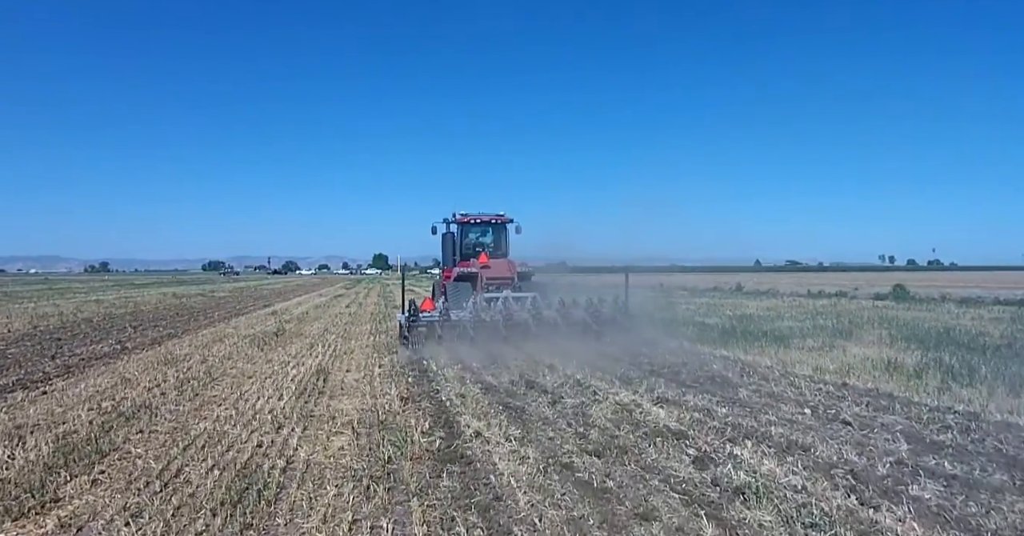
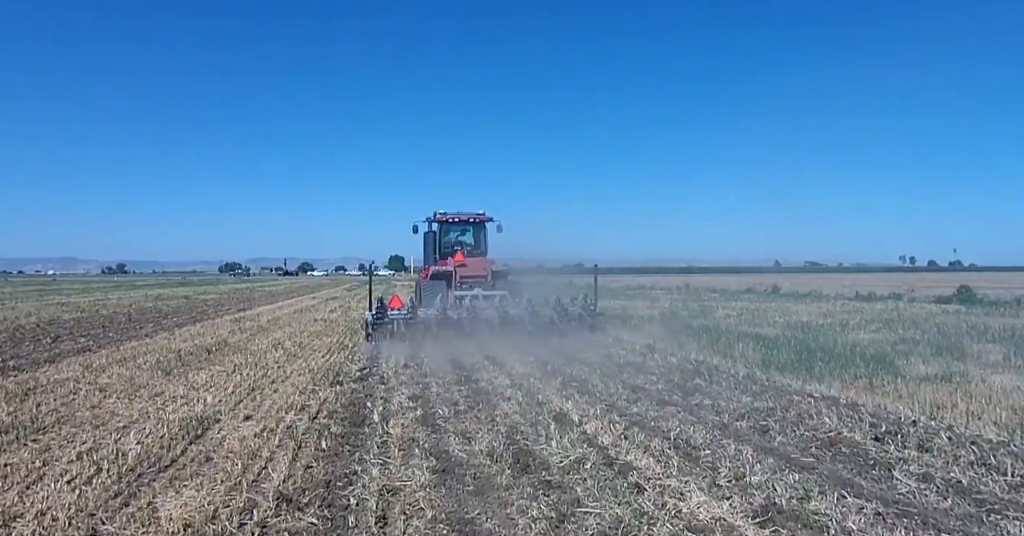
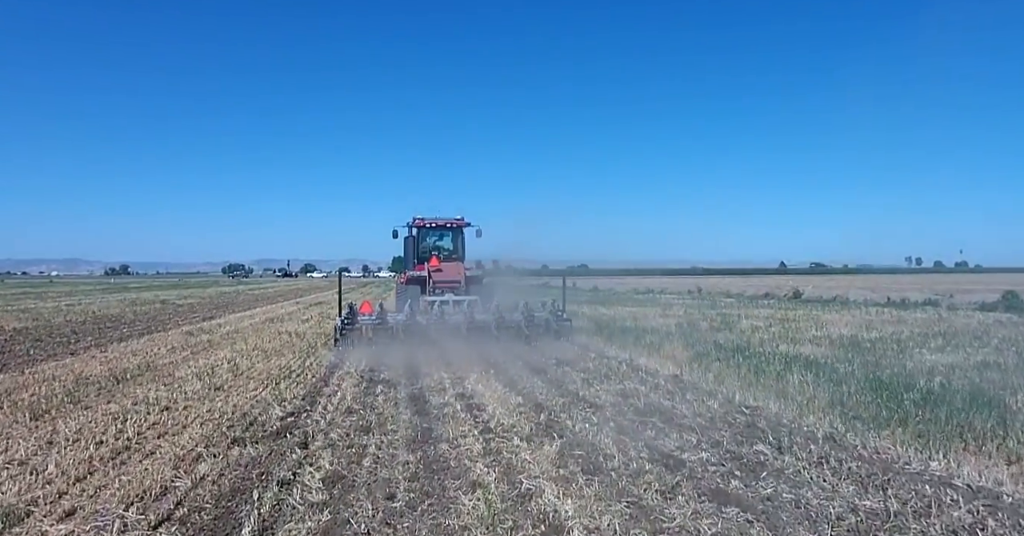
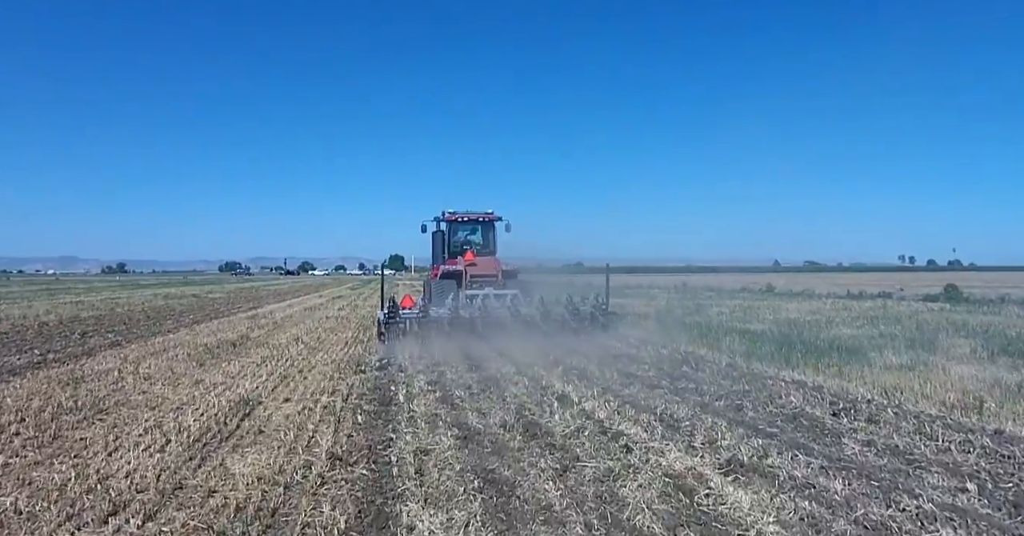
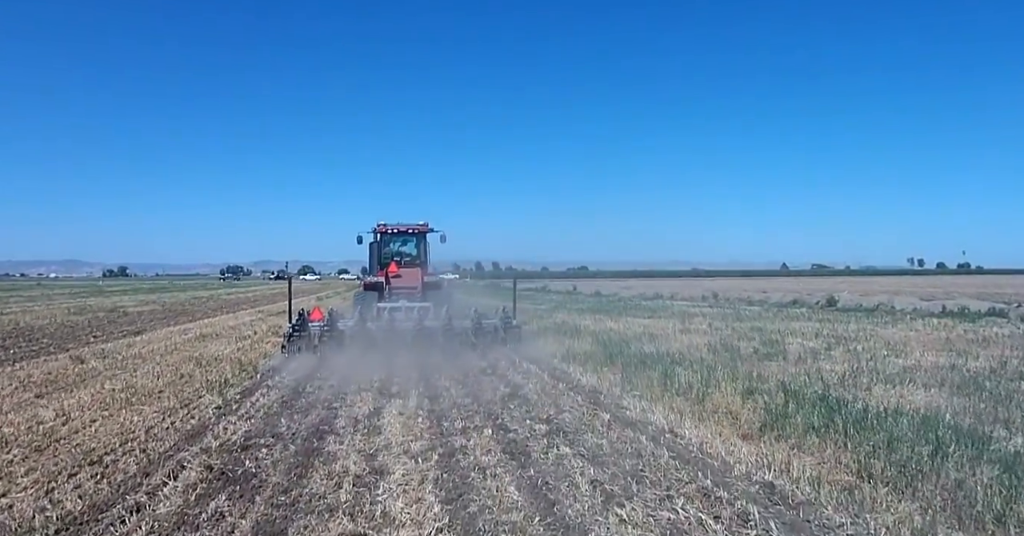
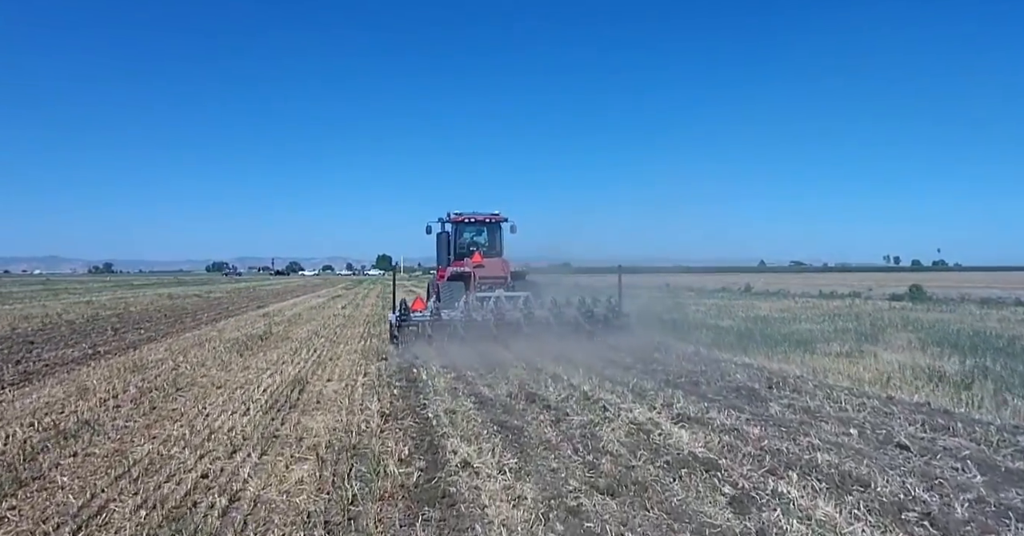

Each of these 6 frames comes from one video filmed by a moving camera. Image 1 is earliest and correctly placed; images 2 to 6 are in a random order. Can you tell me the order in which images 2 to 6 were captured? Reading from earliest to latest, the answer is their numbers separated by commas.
6, 4, 2, 3, 5
